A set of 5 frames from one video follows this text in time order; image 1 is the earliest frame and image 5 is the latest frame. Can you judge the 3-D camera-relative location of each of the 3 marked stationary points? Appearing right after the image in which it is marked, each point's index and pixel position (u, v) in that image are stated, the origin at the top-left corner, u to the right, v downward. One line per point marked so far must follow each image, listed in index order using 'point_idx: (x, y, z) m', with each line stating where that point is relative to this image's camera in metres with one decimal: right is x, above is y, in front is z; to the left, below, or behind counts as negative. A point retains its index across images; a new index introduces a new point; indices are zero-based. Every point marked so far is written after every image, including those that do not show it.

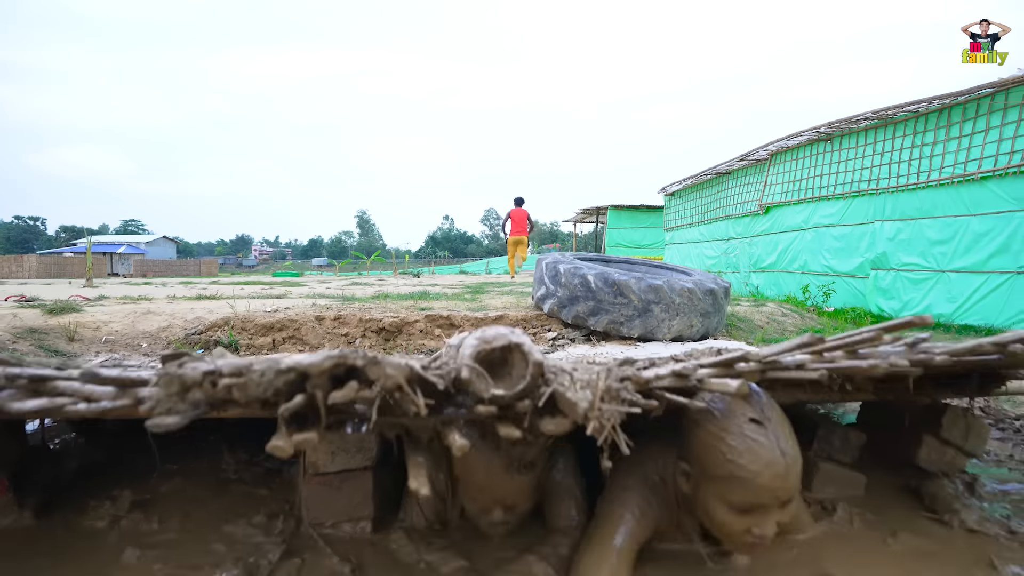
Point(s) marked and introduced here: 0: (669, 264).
0: (+2.2, +0.3, +7.5) m
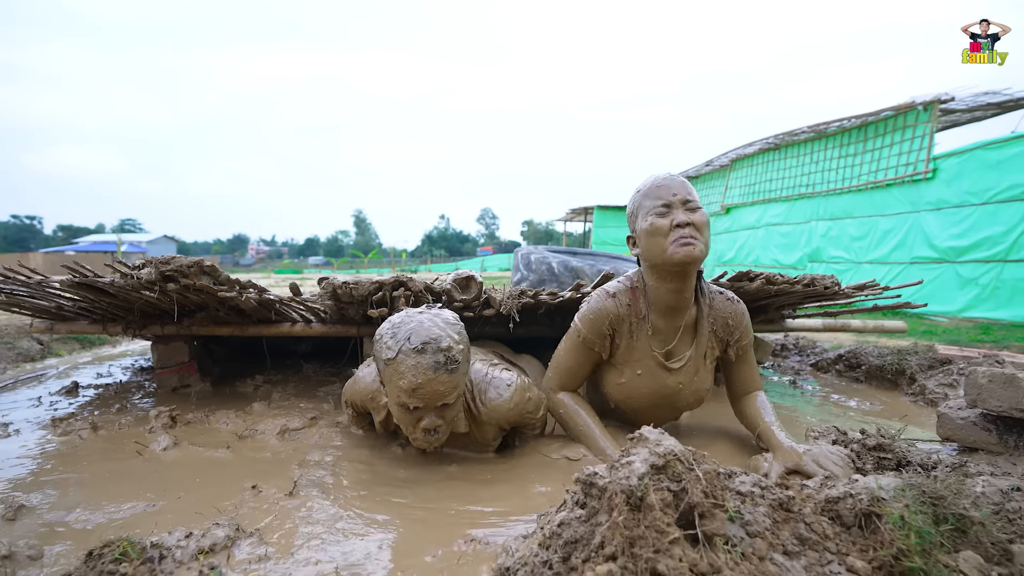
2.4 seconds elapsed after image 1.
0: (+1.9, +0.6, +9.4) m
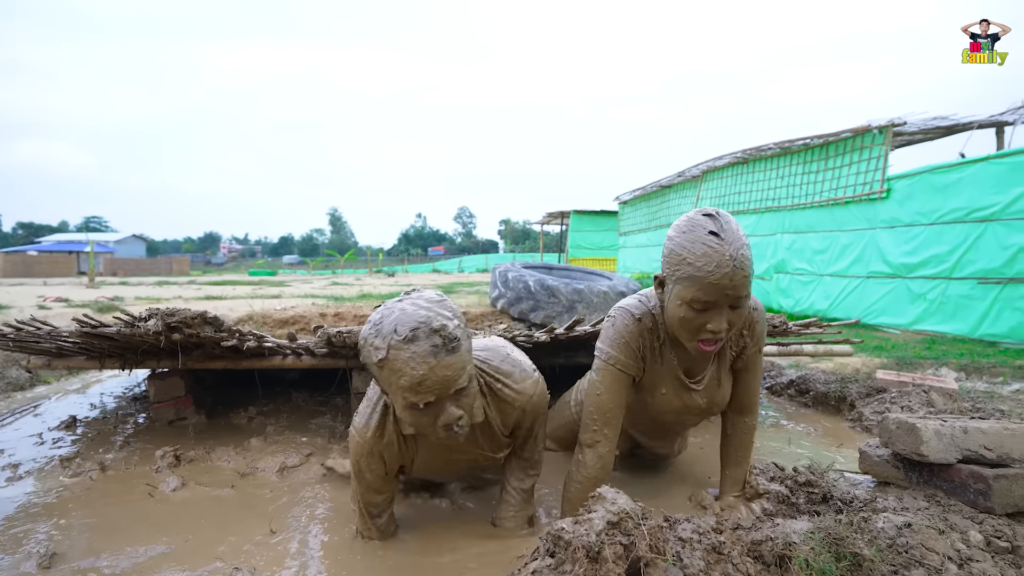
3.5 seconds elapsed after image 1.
0: (+1.5, +0.3, +9.8) m
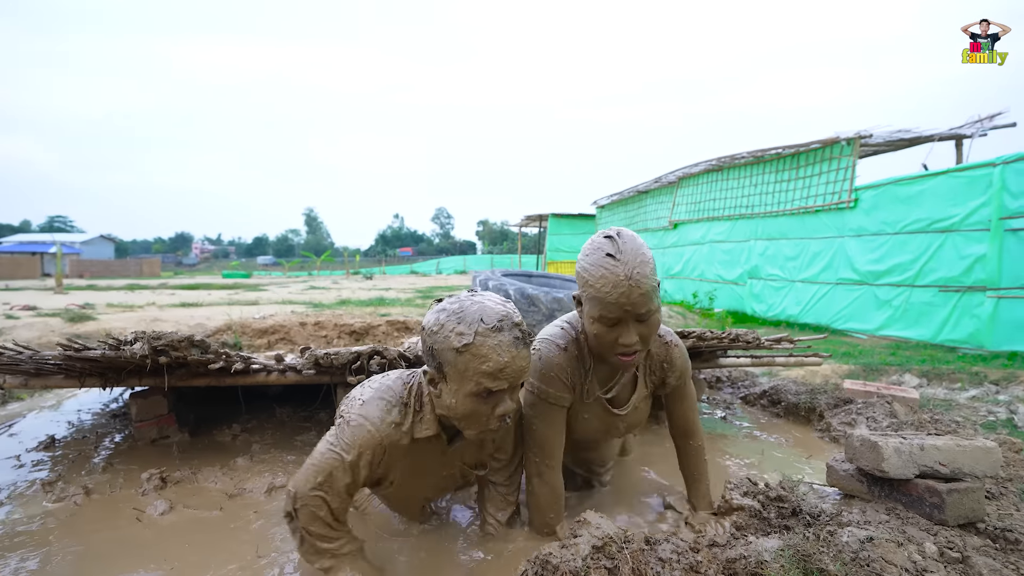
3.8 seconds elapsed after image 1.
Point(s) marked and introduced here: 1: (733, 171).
0: (+1.1, +0.1, +10.0) m
1: (+5.8, +3.1, +14.3) m
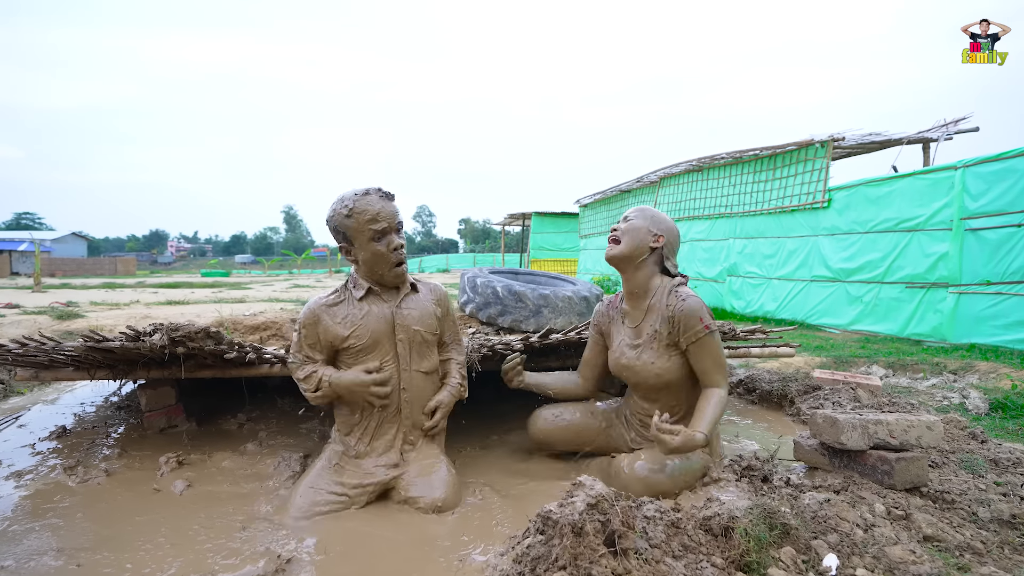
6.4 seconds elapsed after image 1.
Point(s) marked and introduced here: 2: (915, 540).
0: (+0.9, +0.2, +10.3) m
1: (+5.4, +3.1, +14.8) m
2: (+1.9, -1.2, +2.6) m
